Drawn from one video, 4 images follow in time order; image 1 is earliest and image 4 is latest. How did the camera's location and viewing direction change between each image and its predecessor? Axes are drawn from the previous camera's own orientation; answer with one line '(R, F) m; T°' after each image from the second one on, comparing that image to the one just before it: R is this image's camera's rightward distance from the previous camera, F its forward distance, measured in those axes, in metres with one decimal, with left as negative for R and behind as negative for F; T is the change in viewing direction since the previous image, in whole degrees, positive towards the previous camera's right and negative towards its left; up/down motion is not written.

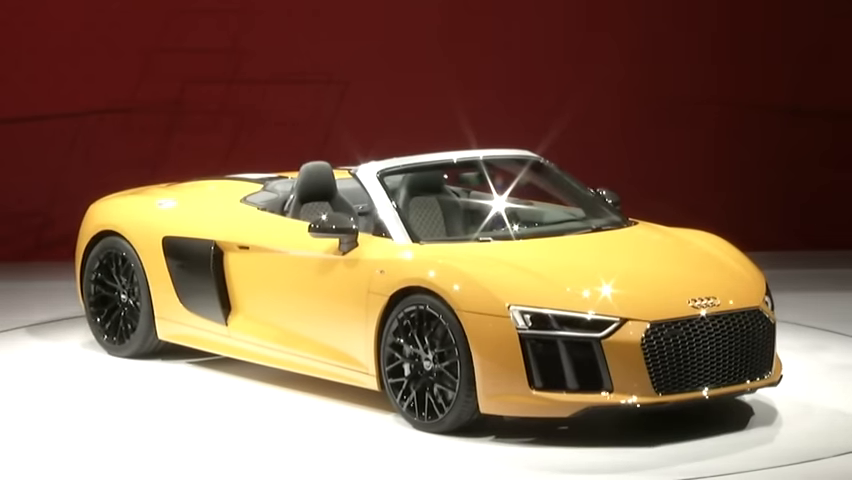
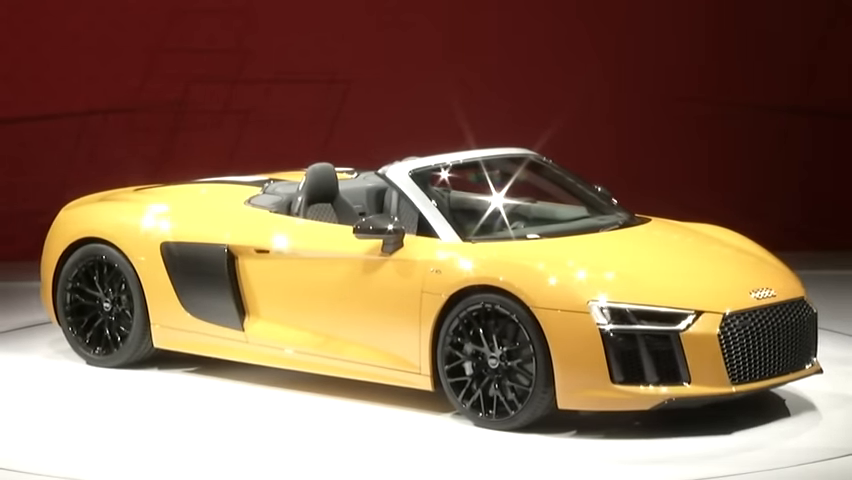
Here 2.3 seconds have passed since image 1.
(-0.9, +0.1) m; +8°
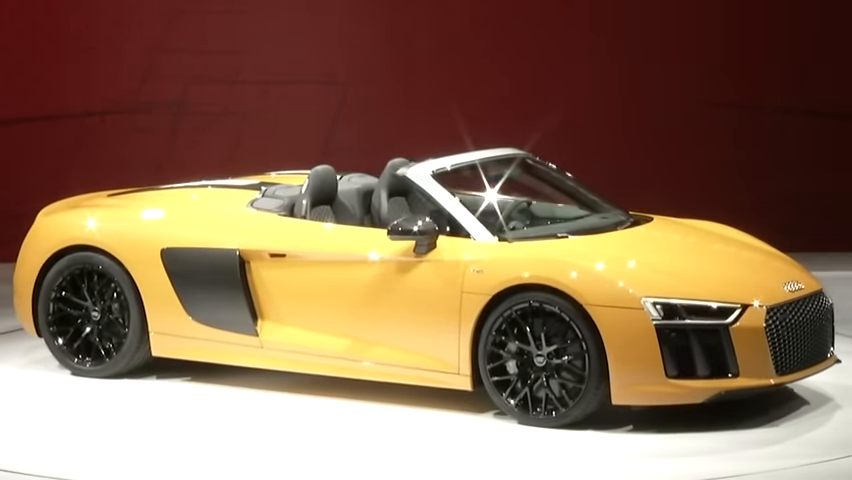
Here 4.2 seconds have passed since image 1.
(-0.7, 0.0) m; +6°
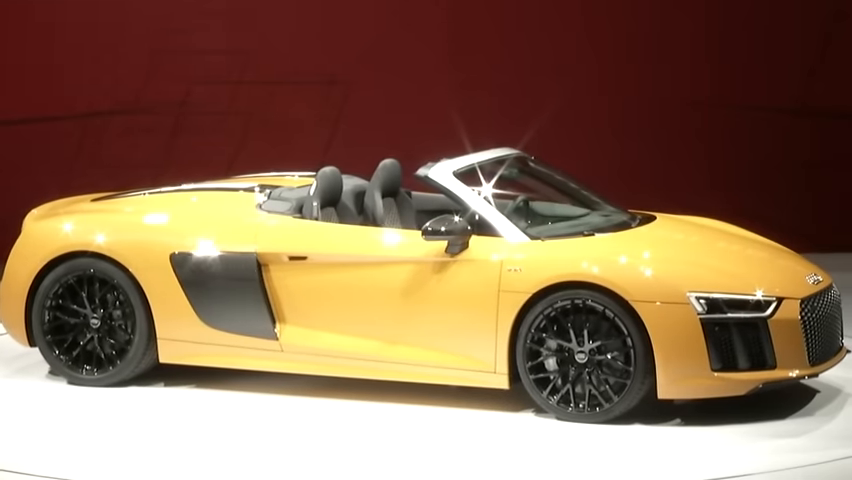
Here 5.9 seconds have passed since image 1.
(-0.6, 0.0) m; +5°
